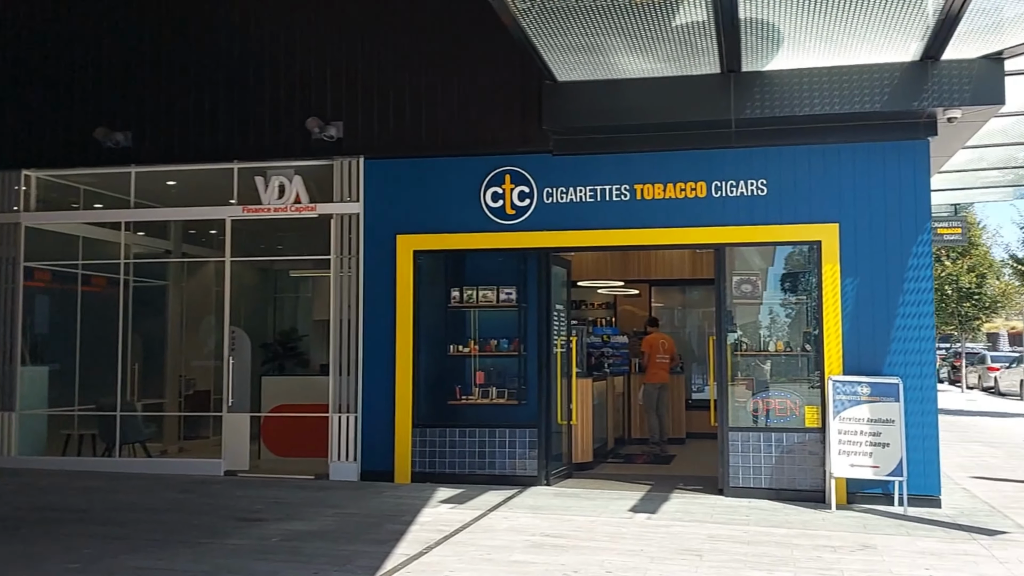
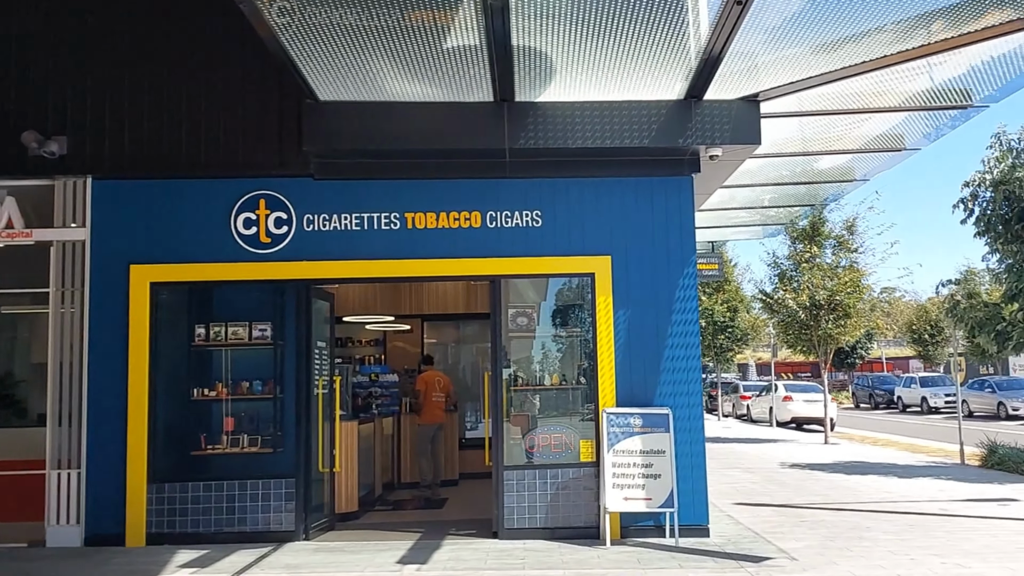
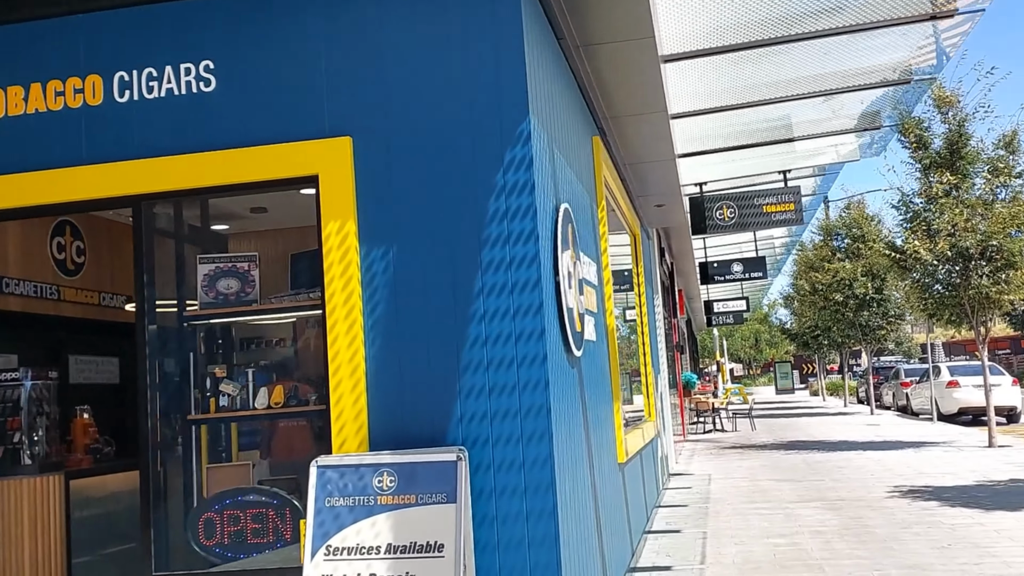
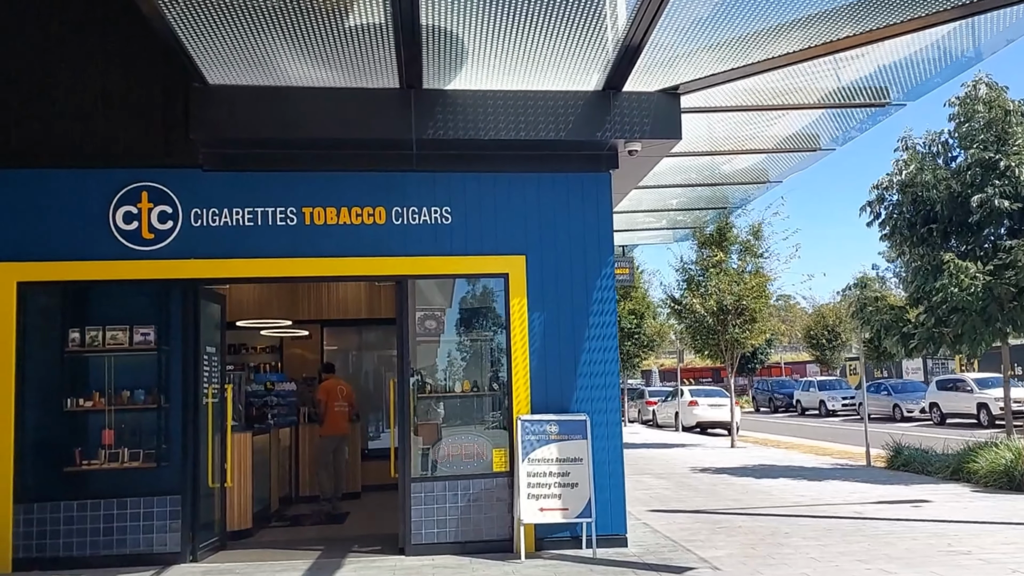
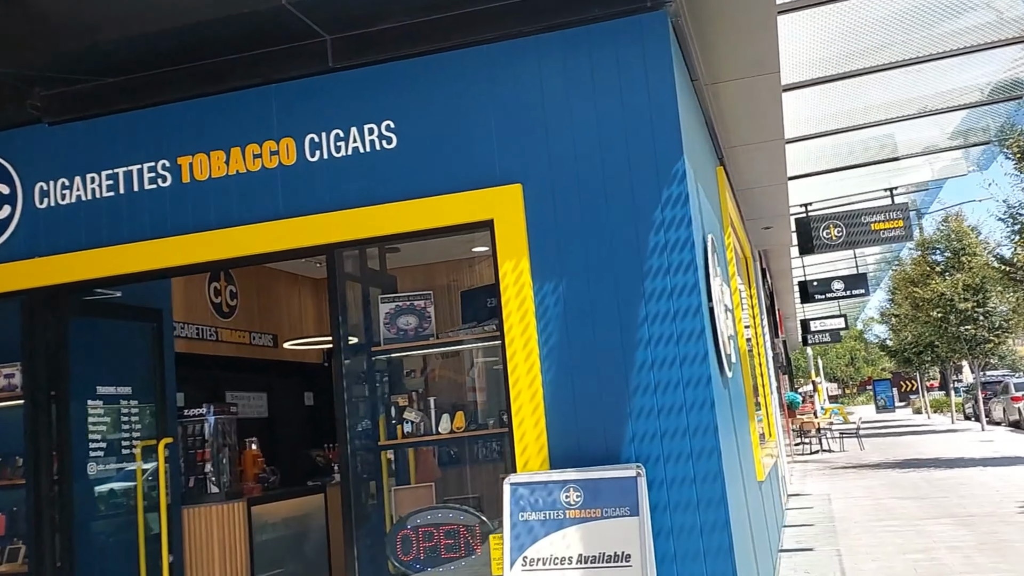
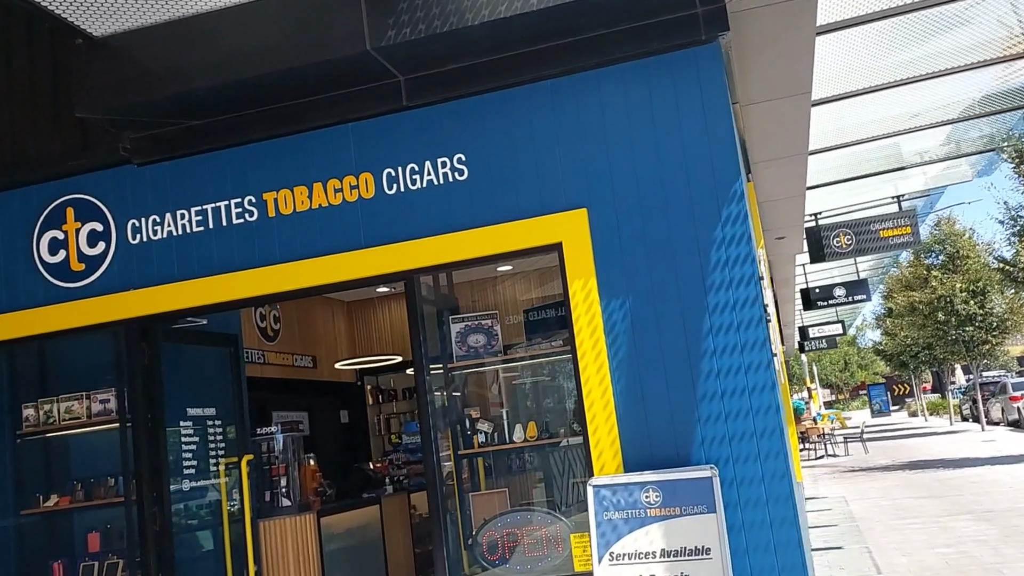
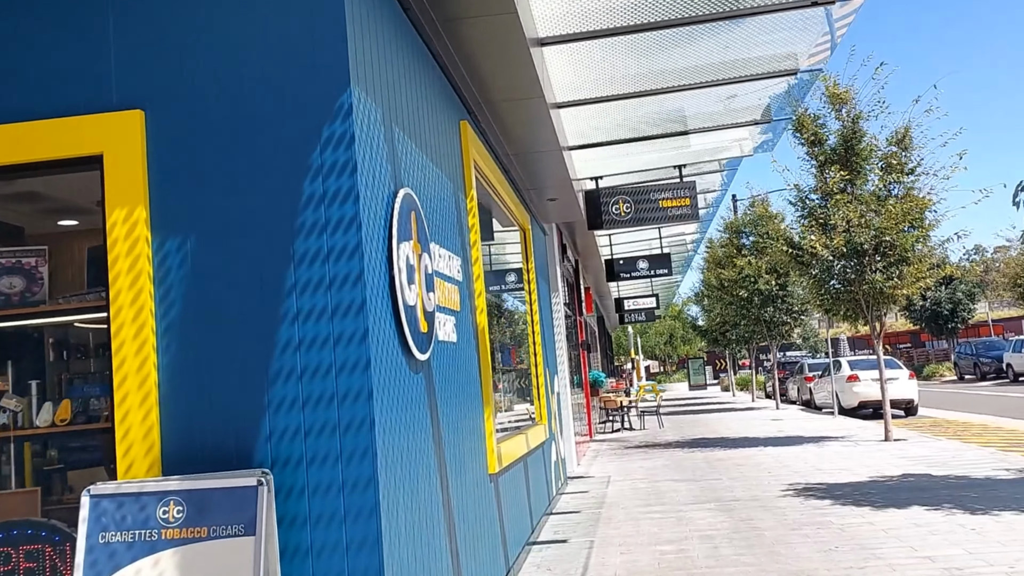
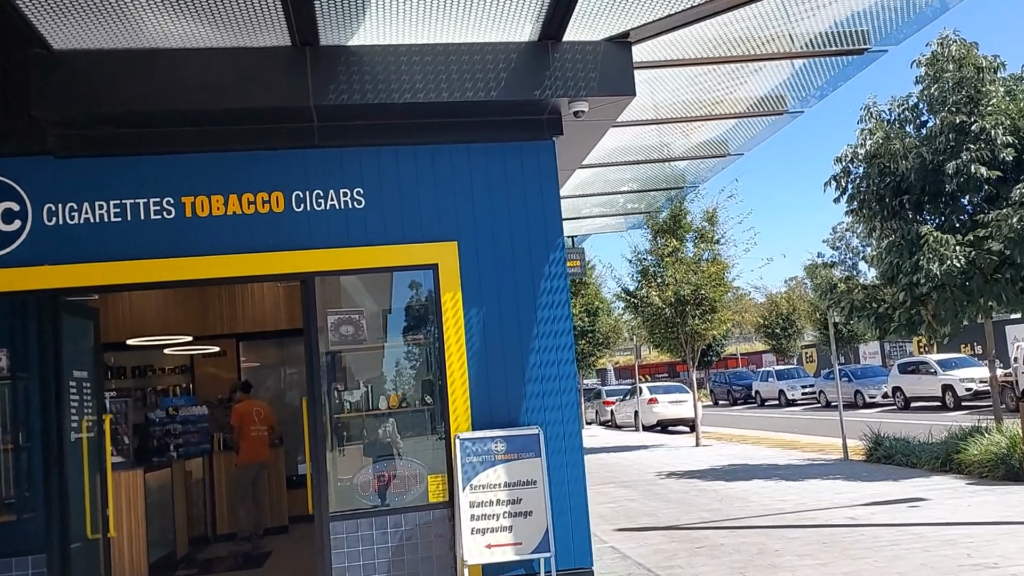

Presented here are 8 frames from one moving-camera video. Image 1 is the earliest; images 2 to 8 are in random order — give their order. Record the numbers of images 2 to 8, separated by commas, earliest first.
2, 4, 8, 6, 5, 3, 7
